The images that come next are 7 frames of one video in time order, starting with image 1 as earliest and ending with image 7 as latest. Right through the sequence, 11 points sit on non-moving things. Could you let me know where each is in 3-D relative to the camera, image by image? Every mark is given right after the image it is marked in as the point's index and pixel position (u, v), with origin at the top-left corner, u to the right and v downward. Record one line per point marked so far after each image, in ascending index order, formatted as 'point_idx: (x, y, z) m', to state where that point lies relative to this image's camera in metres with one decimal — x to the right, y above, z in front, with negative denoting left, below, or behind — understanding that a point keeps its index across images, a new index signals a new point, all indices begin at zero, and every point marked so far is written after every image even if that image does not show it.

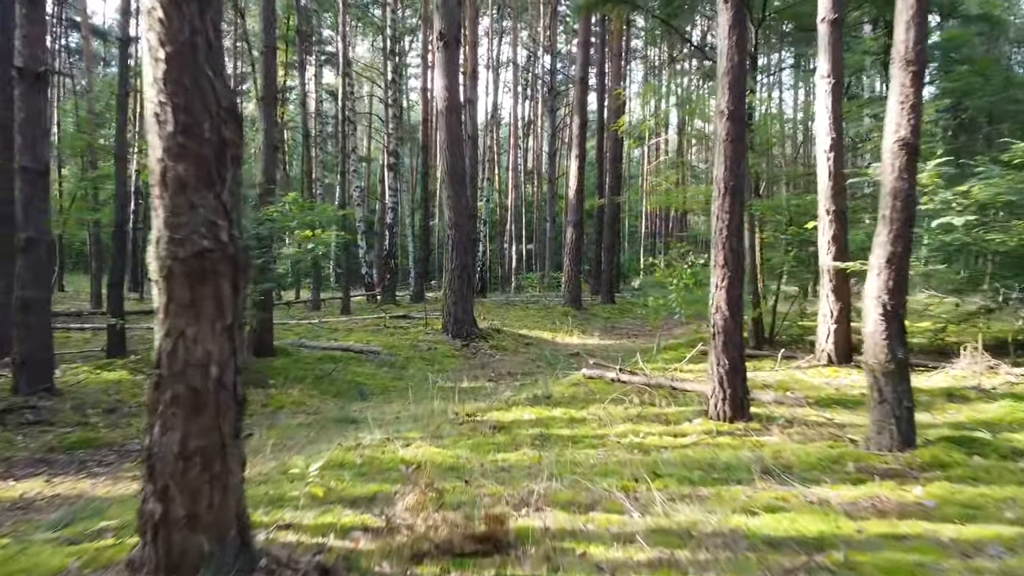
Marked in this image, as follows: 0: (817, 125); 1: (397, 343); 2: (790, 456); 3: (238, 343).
0: (+3.4, +1.8, +9.4) m
1: (-1.7, -0.8, +12.5) m
2: (+1.8, -1.1, +5.4) m
3: (-1.1, -0.2, +3.5) m
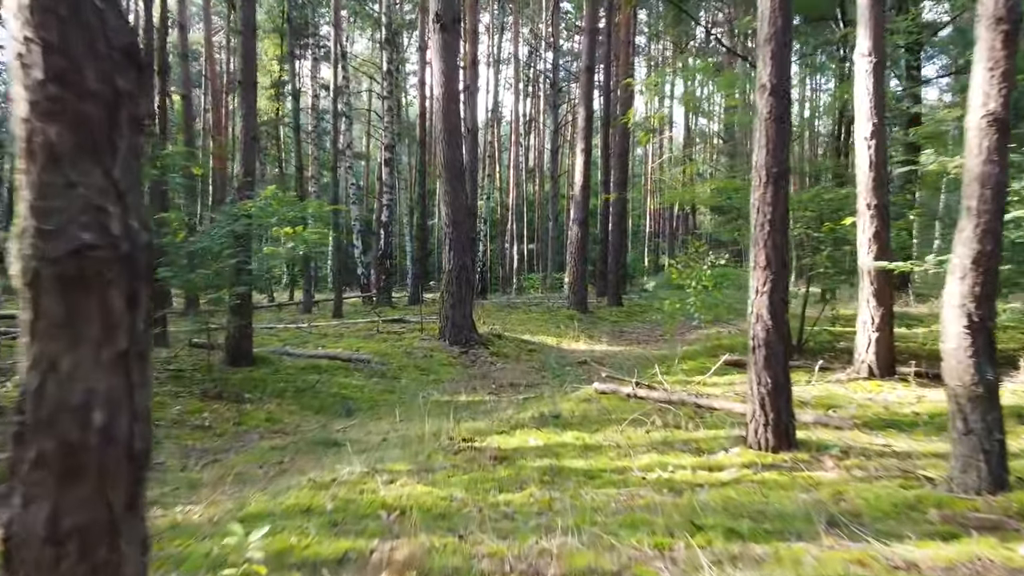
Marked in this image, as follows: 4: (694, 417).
0: (+3.4, +1.8, +8.4) m
1: (-1.7, -0.9, +11.6) m
2: (+1.8, -1.1, +4.5) m
3: (-1.1, -0.3, +2.5) m
4: (+1.4, -1.0, +6.6) m
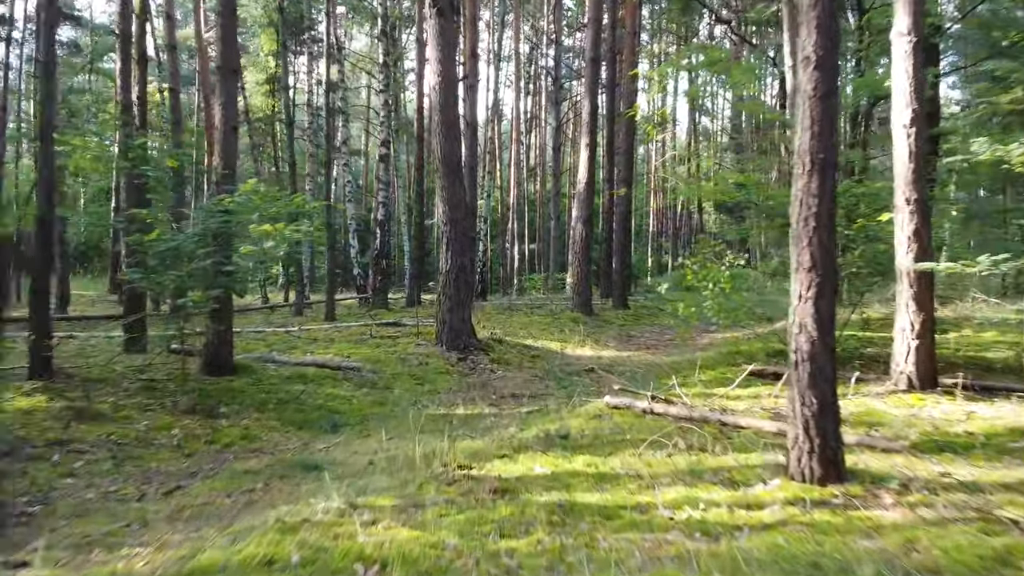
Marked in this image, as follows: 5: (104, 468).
0: (+3.4, +1.7, +7.6) m
1: (-1.7, -0.9, +10.8) m
2: (+1.8, -1.1, +3.7) m
3: (-1.1, -0.3, +1.7) m
4: (+1.4, -1.0, +5.9) m
5: (-3.0, -1.3, +6.2) m
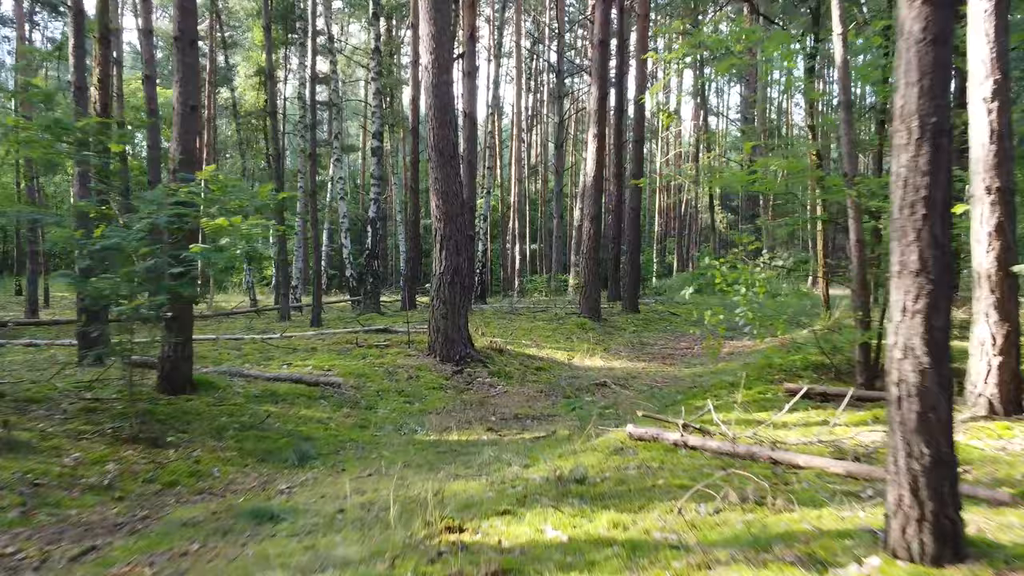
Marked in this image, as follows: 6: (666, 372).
0: (+3.4, +1.7, +6.4) m
1: (-1.6, -0.9, +9.6) m
2: (+1.8, -1.2, +2.5) m
3: (-1.1, -0.3, +0.5) m
4: (+1.5, -1.1, +4.6) m
5: (-3.0, -1.3, +5.0) m
6: (+1.9, -1.0, +10.3) m
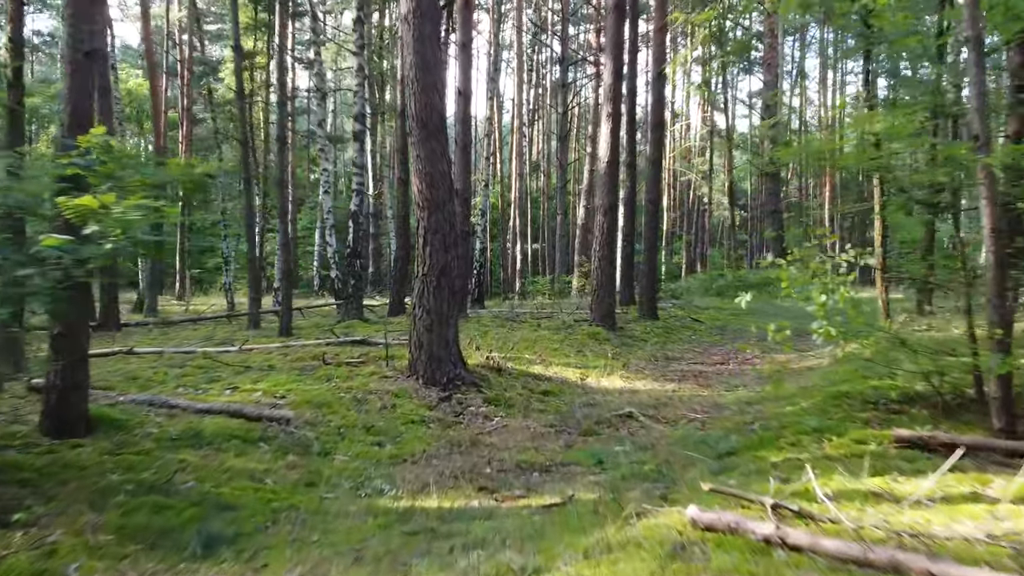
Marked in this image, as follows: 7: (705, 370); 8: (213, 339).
0: (+3.4, +1.6, +4.4) m
1: (-1.6, -1.0, +7.6) m
2: (+1.8, -1.2, +0.5) m
3: (-1.1, -0.4, -1.5) m
4: (+1.5, -1.1, +2.6) m
5: (-3.0, -1.4, +3.0) m
6: (+1.9, -1.1, +8.3) m
7: (+2.3, -1.0, +10.0) m
8: (-4.5, -0.7, +12.6) m
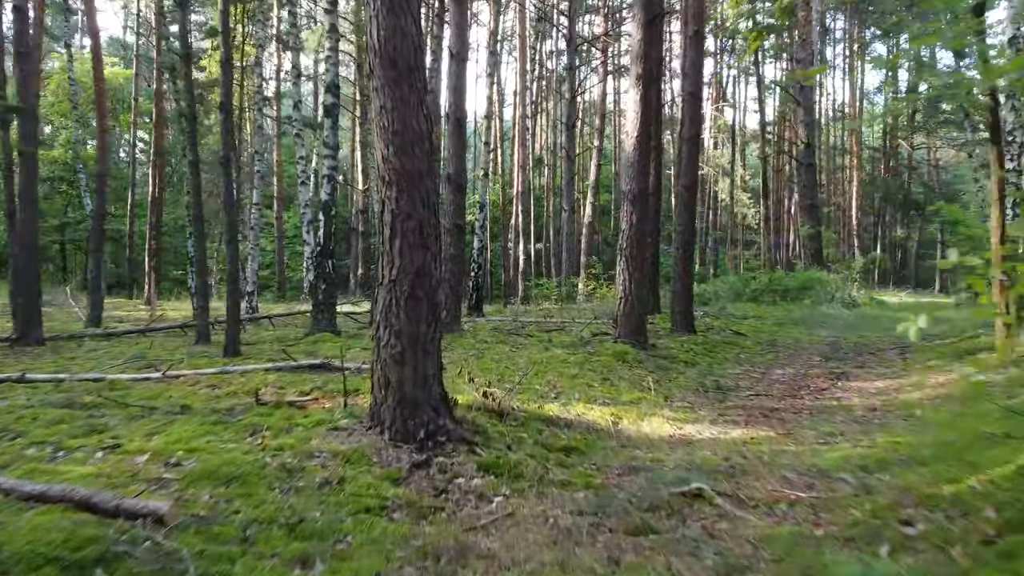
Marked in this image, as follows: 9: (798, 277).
0: (+3.5, +1.6, +1.9) m
1: (-1.6, -1.1, +5.0) m
2: (+1.9, -1.3, -2.1) m
3: (-1.0, -0.4, -4.0) m
4: (+1.5, -1.2, +0.1) m
5: (-2.9, -1.5, +0.4) m
6: (+1.9, -1.2, +5.8) m
7: (+2.3, -1.0, +7.5) m
8: (-4.4, -0.8, +10.1) m
9: (+5.9, +0.2, +17.3) m
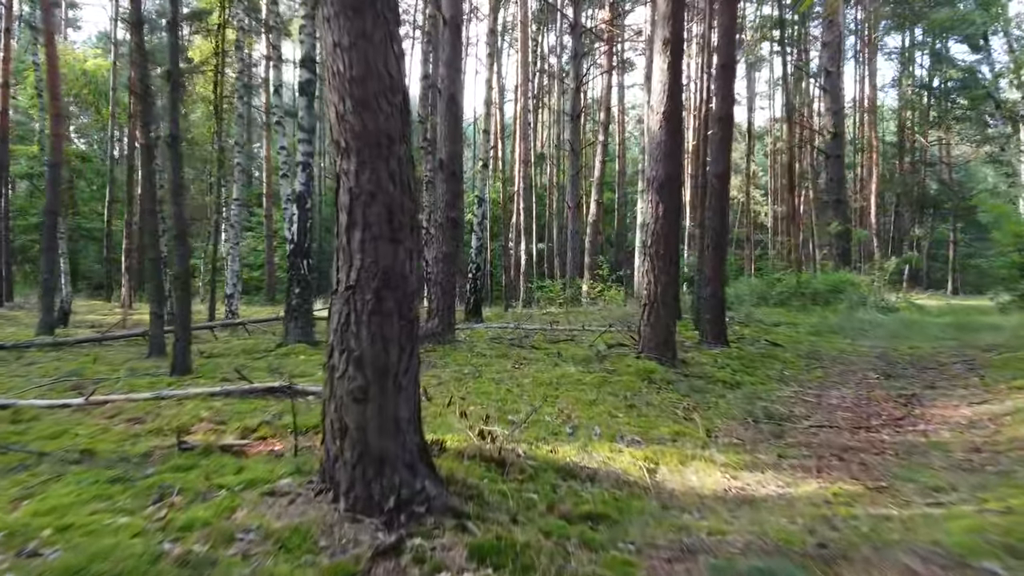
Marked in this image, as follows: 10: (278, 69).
0: (+3.5, +1.5, +0.3) m
1: (-1.5, -1.1, +3.5) m
2: (+1.9, -1.3, -3.6) m
3: (-1.0, -0.5, -5.6) m
4: (+1.5, -1.2, -1.5) m
5: (-2.9, -1.5, -1.1) m
6: (+2.0, -1.2, +4.2) m
7: (+2.4, -1.1, +5.9) m
8: (-4.4, -0.9, +8.5) m
9: (+5.9, +0.2, +15.7) m
10: (-5.1, +4.9, +18.7) m
